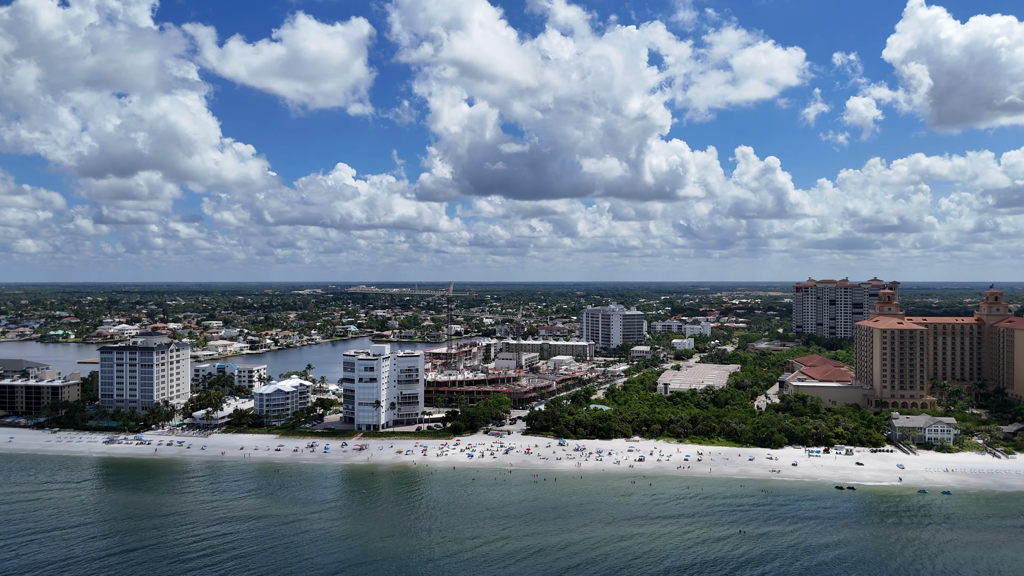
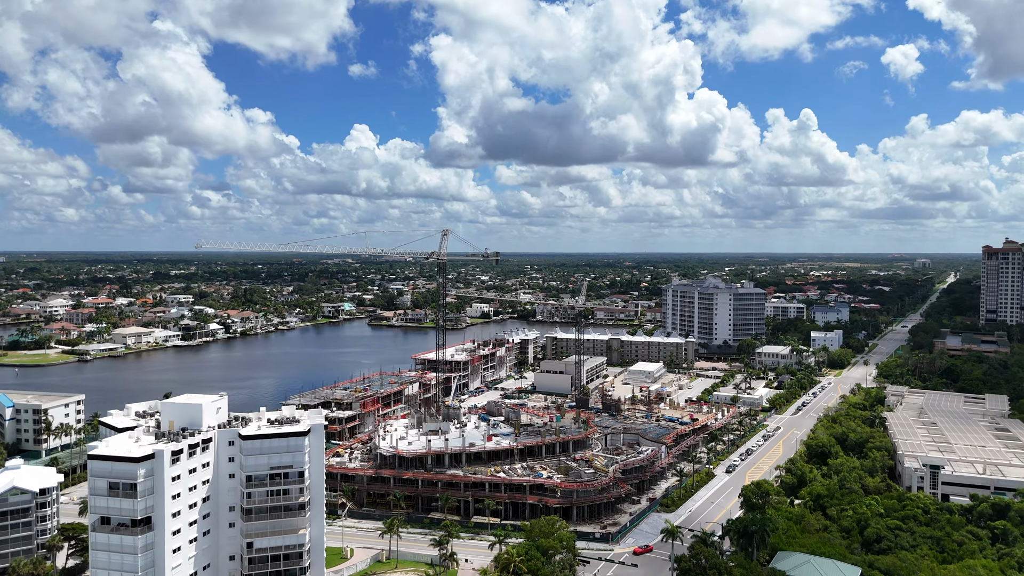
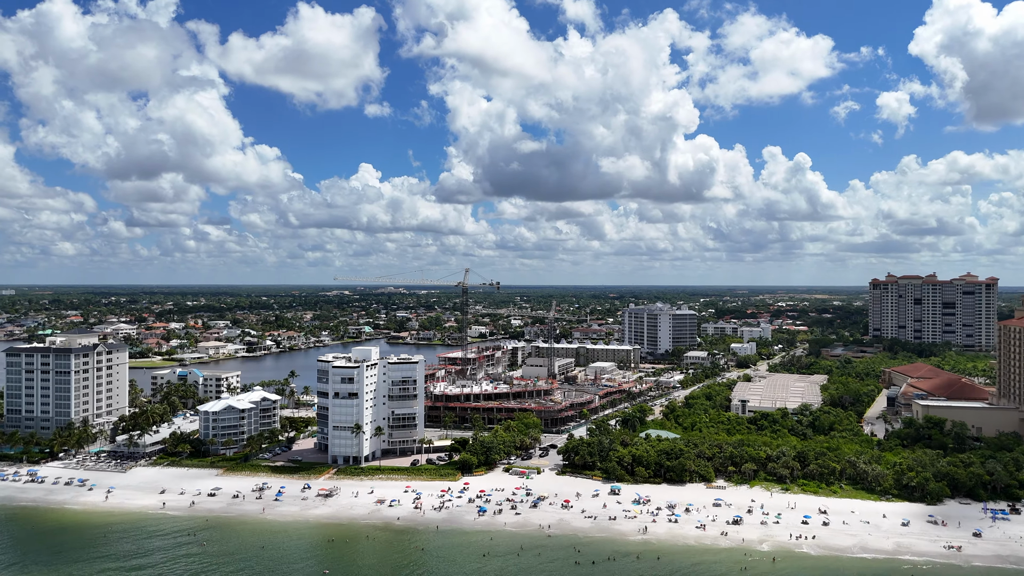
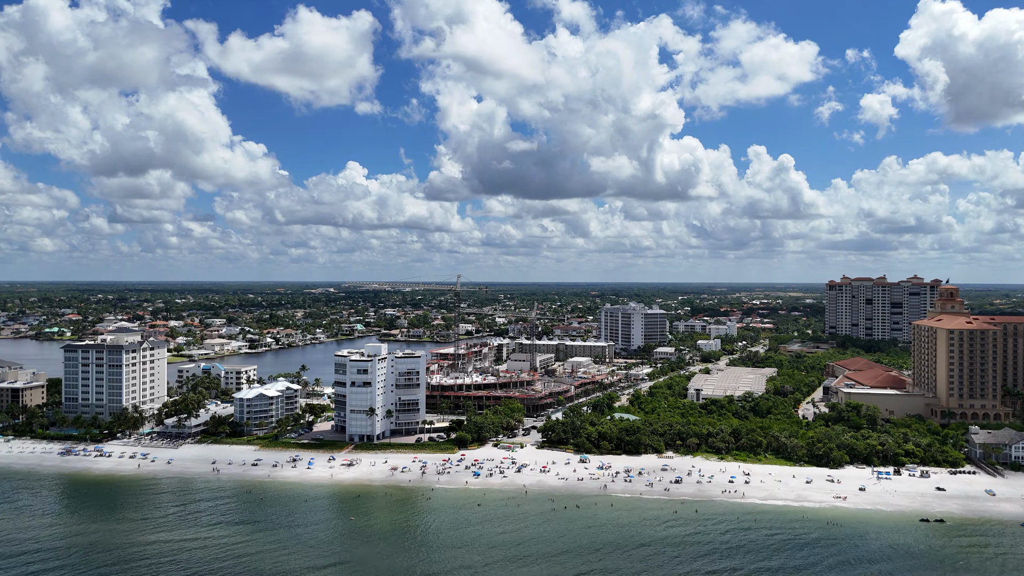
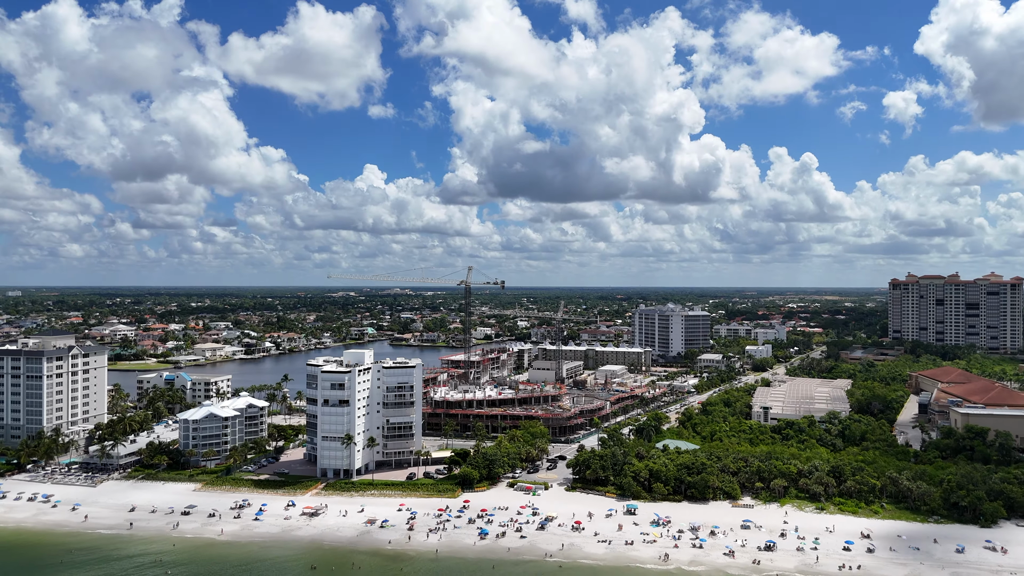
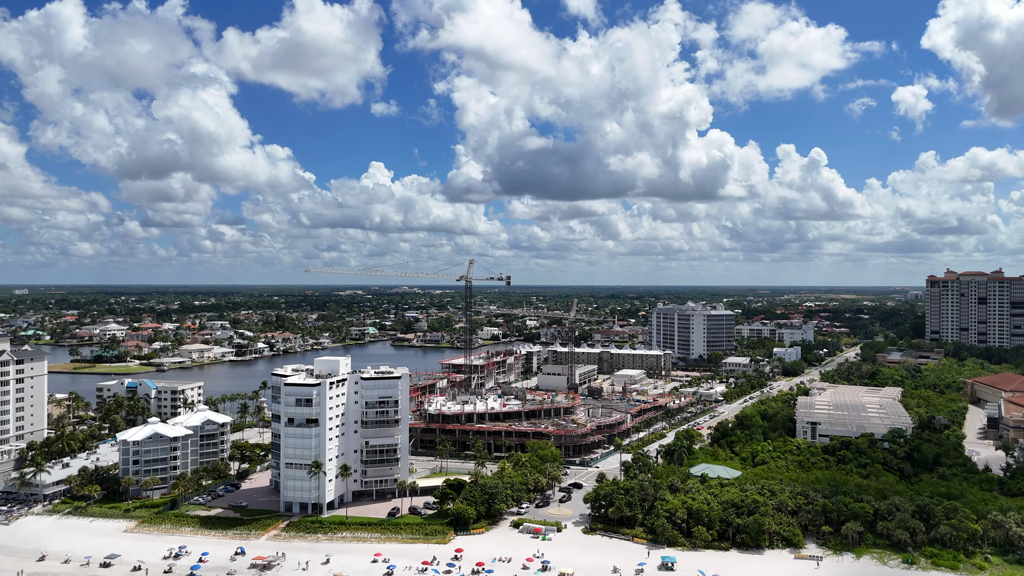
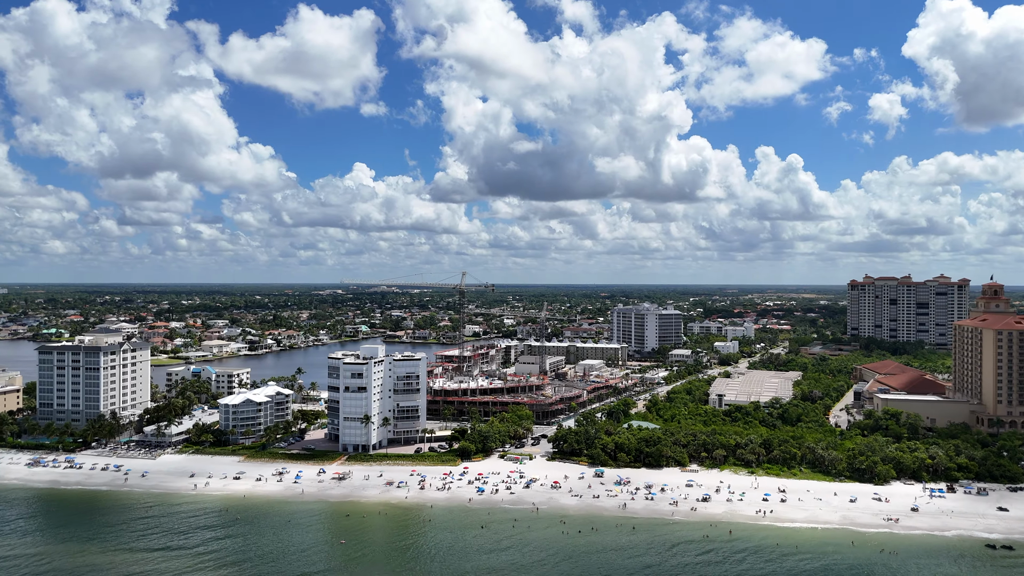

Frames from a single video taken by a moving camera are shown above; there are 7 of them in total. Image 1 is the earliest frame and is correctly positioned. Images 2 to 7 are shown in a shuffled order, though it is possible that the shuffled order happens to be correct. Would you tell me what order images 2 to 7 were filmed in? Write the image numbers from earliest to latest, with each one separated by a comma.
4, 7, 3, 5, 6, 2
